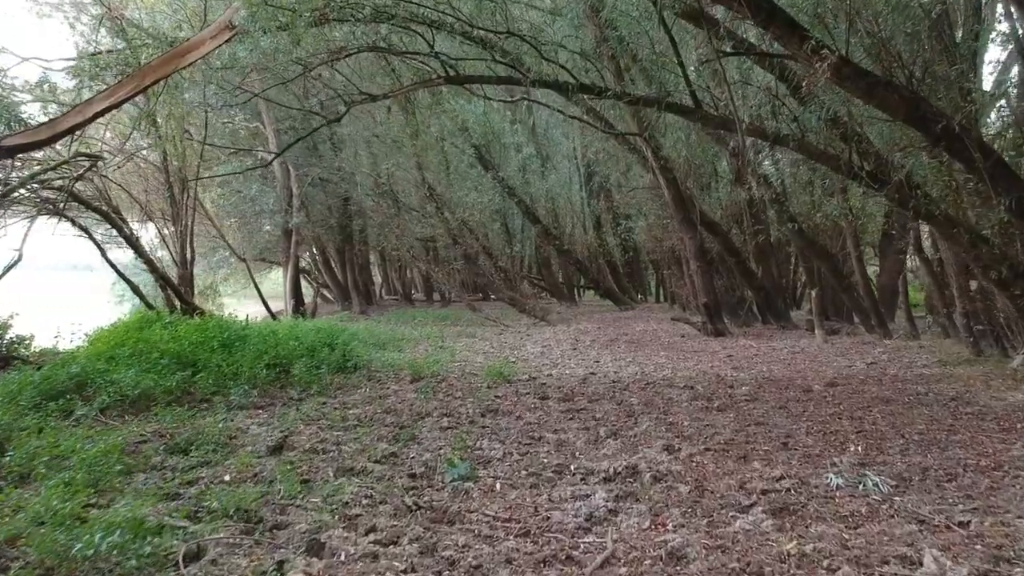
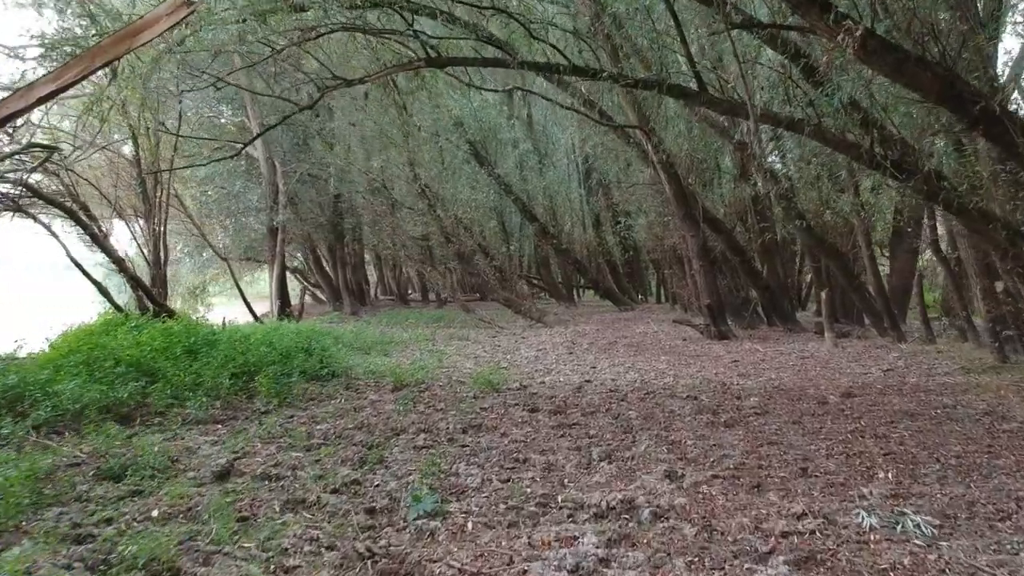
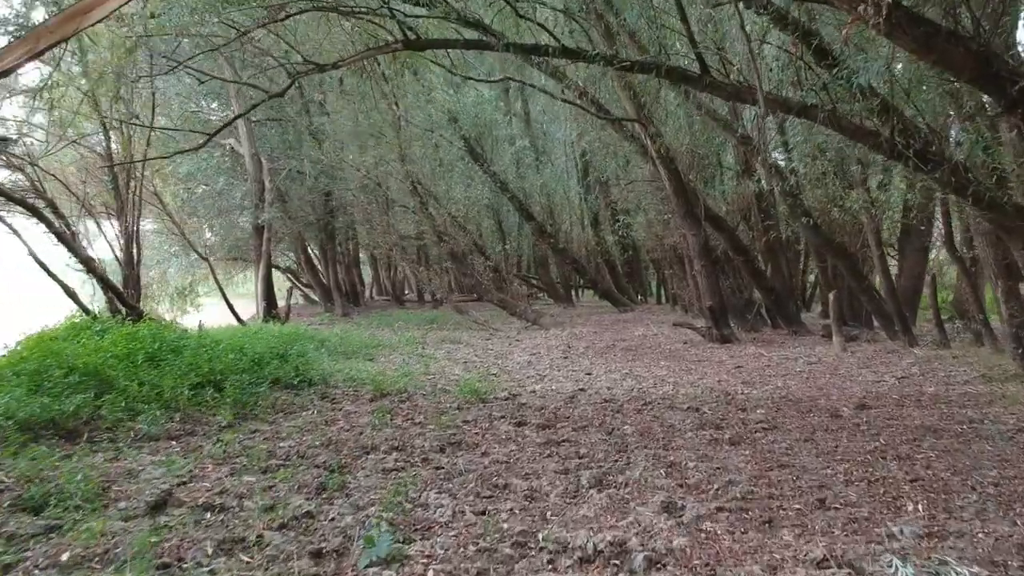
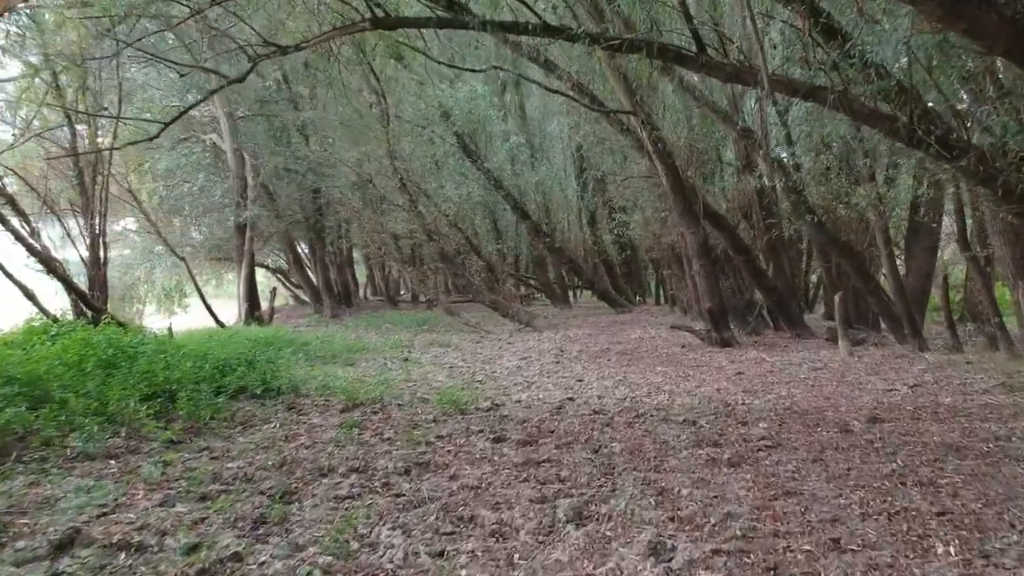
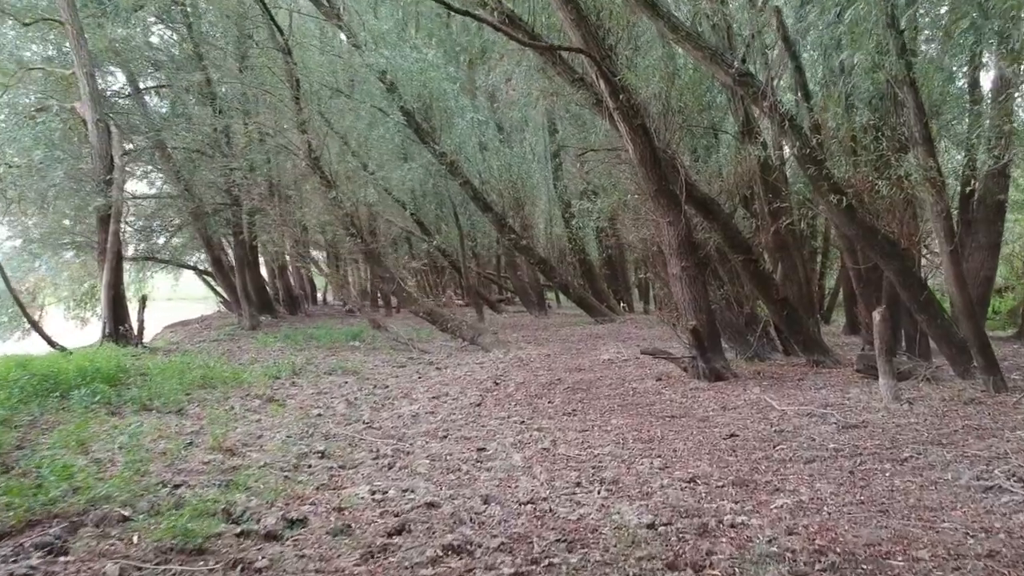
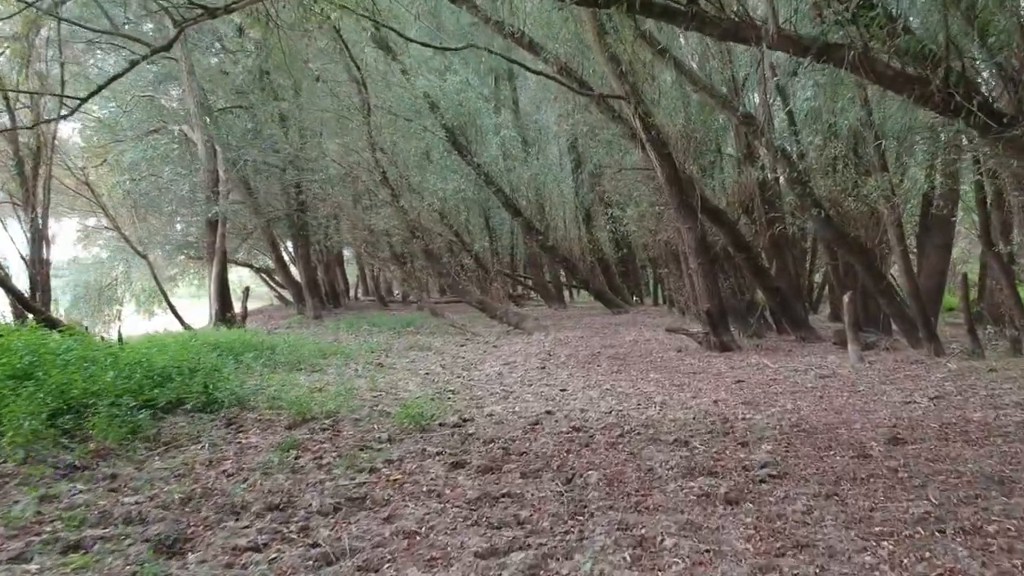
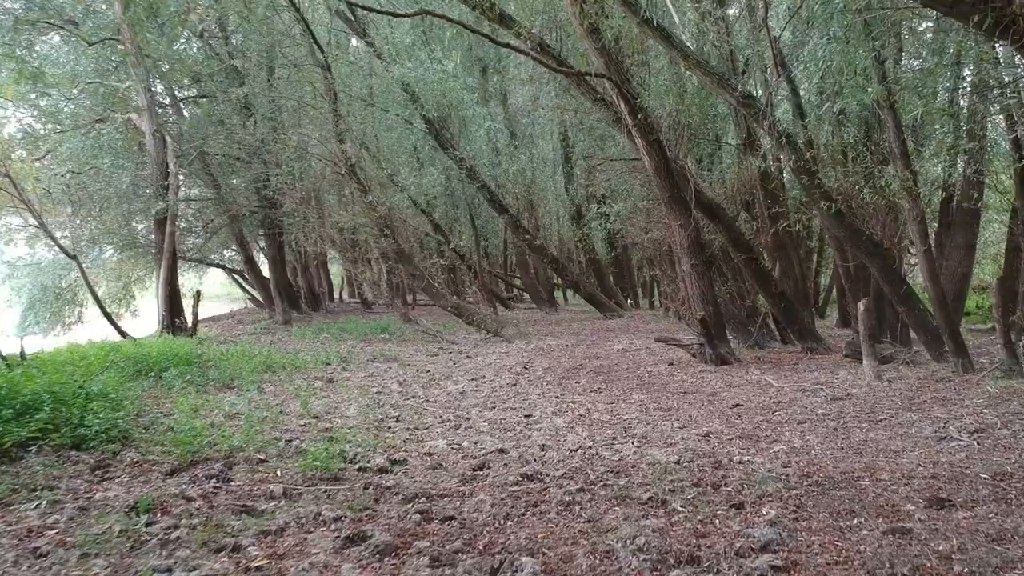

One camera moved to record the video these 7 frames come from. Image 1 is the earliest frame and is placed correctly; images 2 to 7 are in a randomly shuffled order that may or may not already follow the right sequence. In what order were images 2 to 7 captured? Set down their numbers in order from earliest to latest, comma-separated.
2, 3, 4, 6, 7, 5
